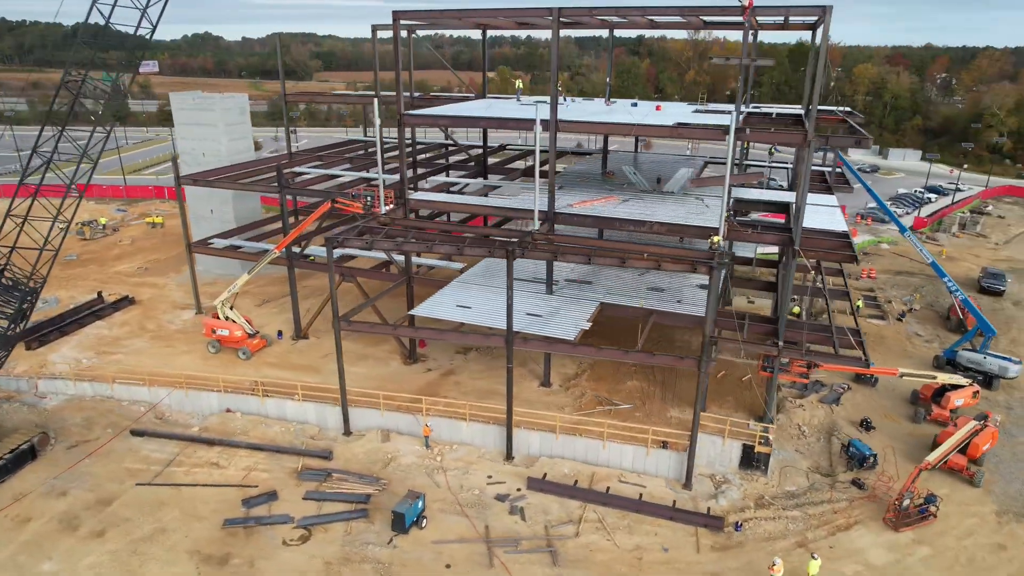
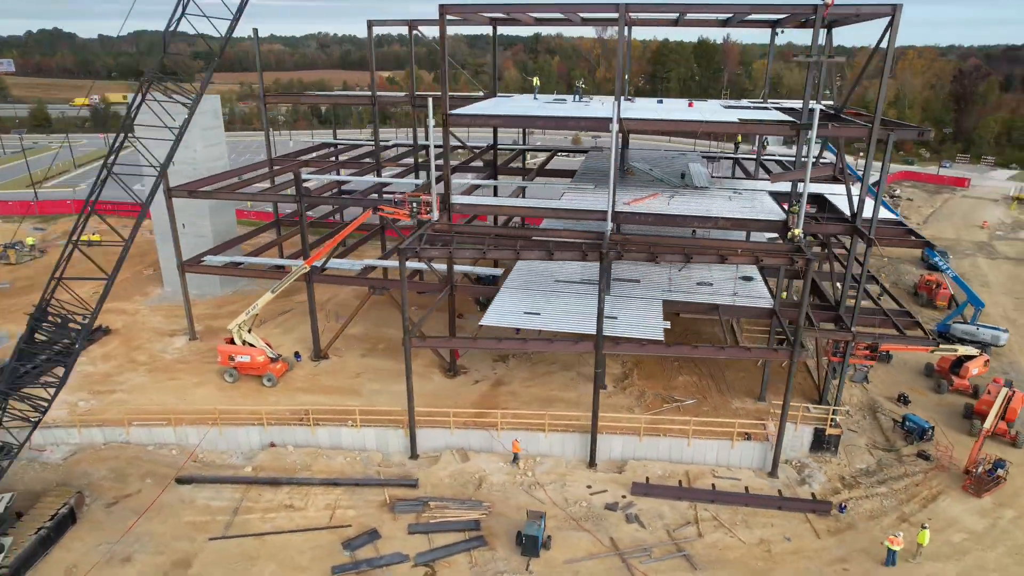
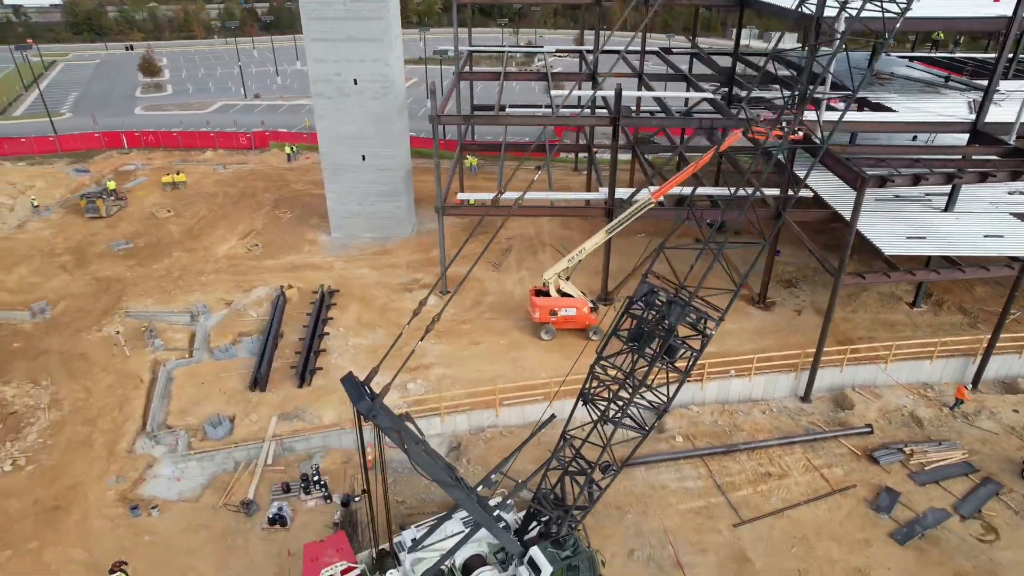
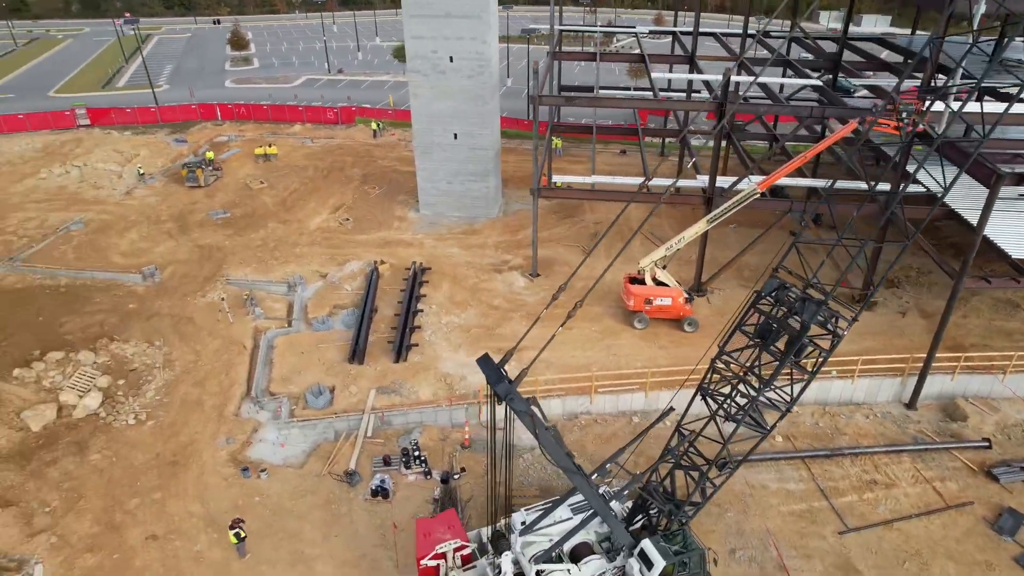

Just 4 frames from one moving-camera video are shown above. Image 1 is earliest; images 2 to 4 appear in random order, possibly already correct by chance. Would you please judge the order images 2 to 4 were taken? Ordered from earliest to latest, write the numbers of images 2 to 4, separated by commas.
2, 3, 4
